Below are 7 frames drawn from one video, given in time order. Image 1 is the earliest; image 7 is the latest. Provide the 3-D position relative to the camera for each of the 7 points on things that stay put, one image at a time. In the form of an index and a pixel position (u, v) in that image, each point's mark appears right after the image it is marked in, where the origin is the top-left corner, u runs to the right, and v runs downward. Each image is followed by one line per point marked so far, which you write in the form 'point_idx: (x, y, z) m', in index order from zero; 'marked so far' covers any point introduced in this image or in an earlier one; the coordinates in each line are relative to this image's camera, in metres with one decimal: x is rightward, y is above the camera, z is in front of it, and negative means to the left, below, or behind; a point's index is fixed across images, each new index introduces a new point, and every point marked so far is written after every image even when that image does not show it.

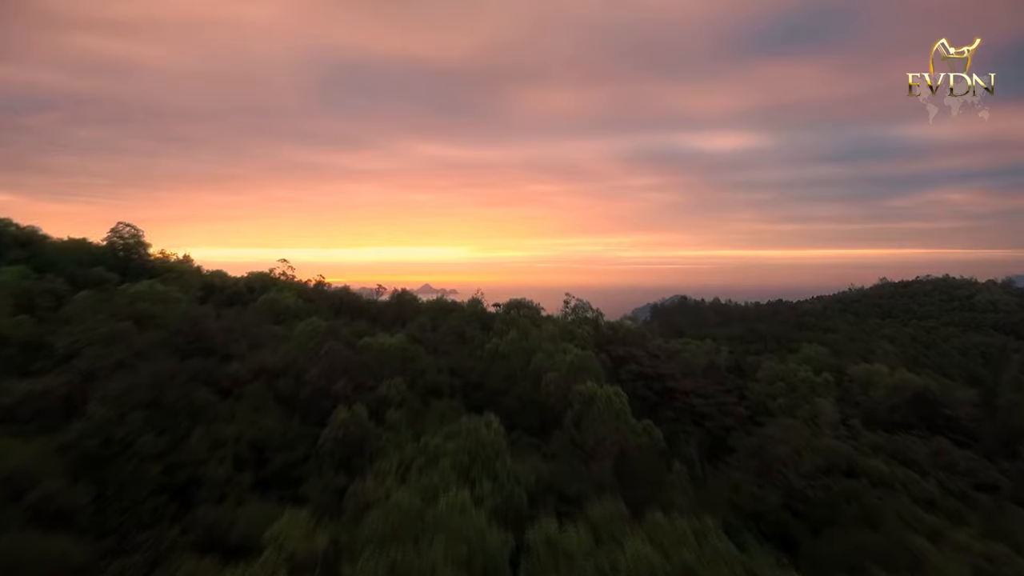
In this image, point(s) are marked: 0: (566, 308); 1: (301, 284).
0: (+1.3, -0.6, +15.8) m
1: (-4.8, +0.1, +14.8) m
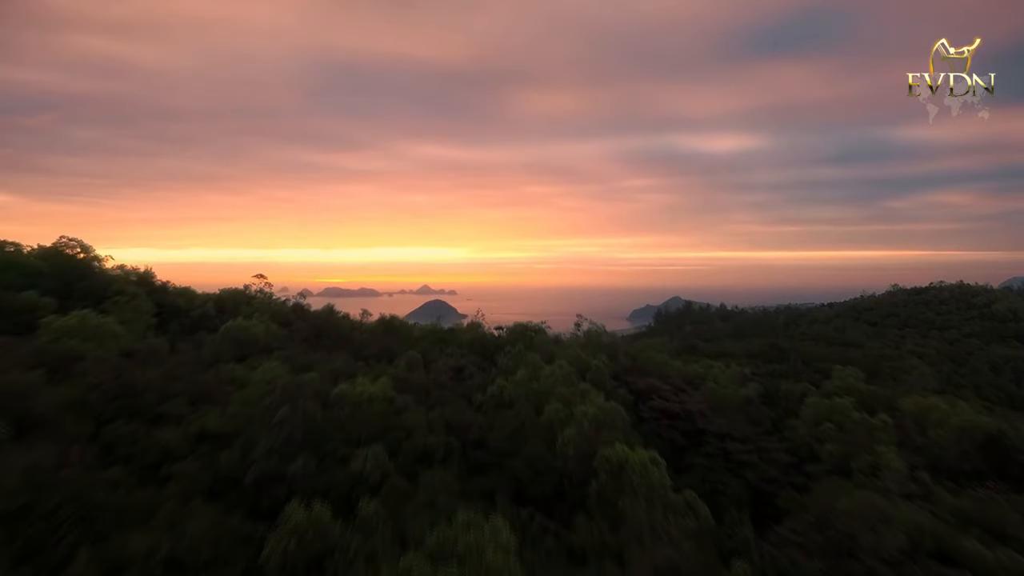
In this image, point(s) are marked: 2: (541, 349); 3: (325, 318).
0: (+1.4, -1.0, +14.1) m
1: (-4.7, -0.3, +13.1) m
2: (+0.5, -1.1, +11.5) m
3: (-3.6, -0.6, +12.6) m
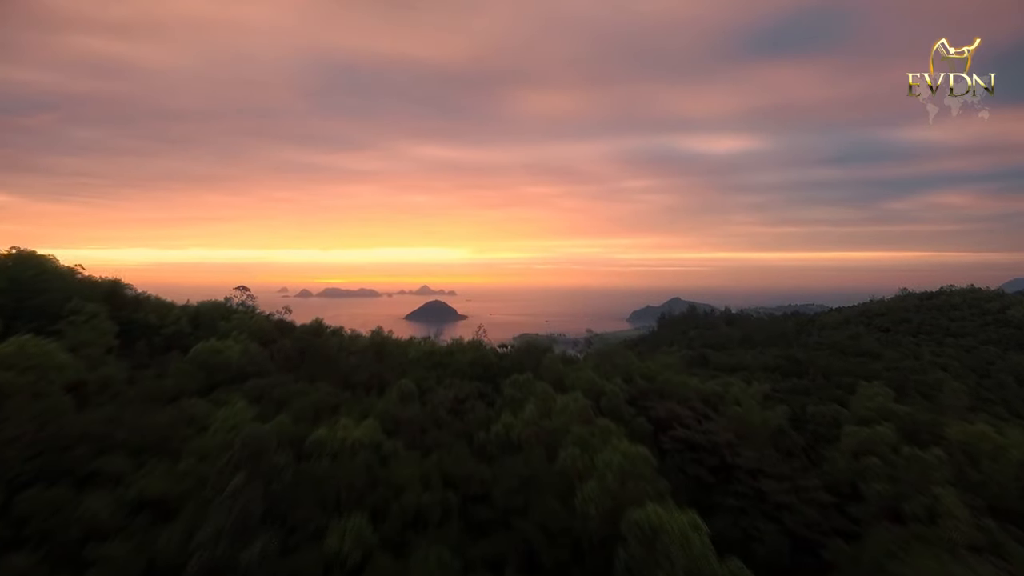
0: (+1.5, -1.3, +13.0) m
1: (-4.6, -0.6, +11.9) m
2: (+0.6, -1.4, +10.3) m
3: (-3.5, -0.9, +11.4) m
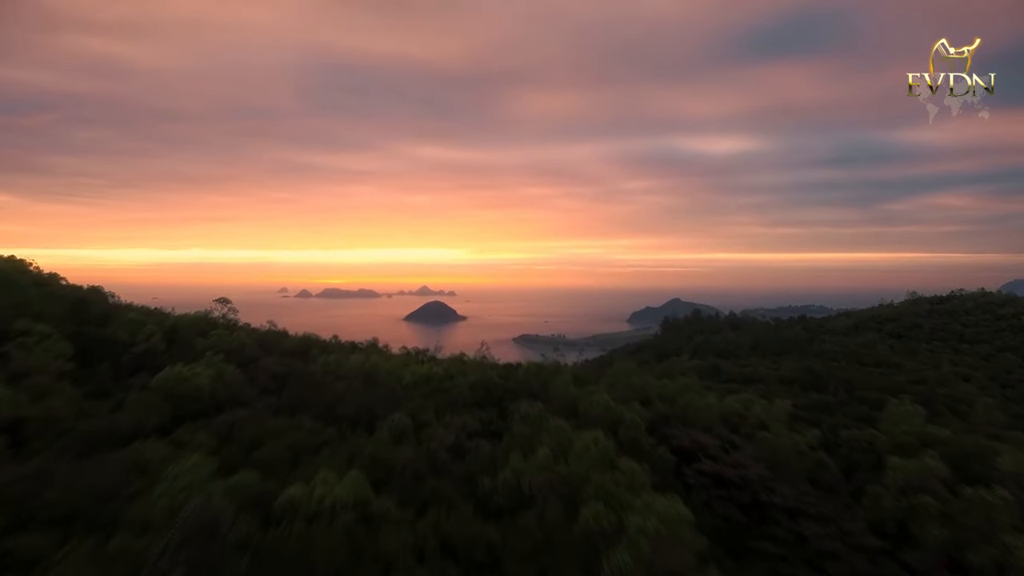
0: (+1.6, -1.5, +11.9) m
1: (-4.5, -0.8, +10.9) m
2: (+0.7, -1.6, +9.3) m
3: (-3.4, -1.1, +10.3) m
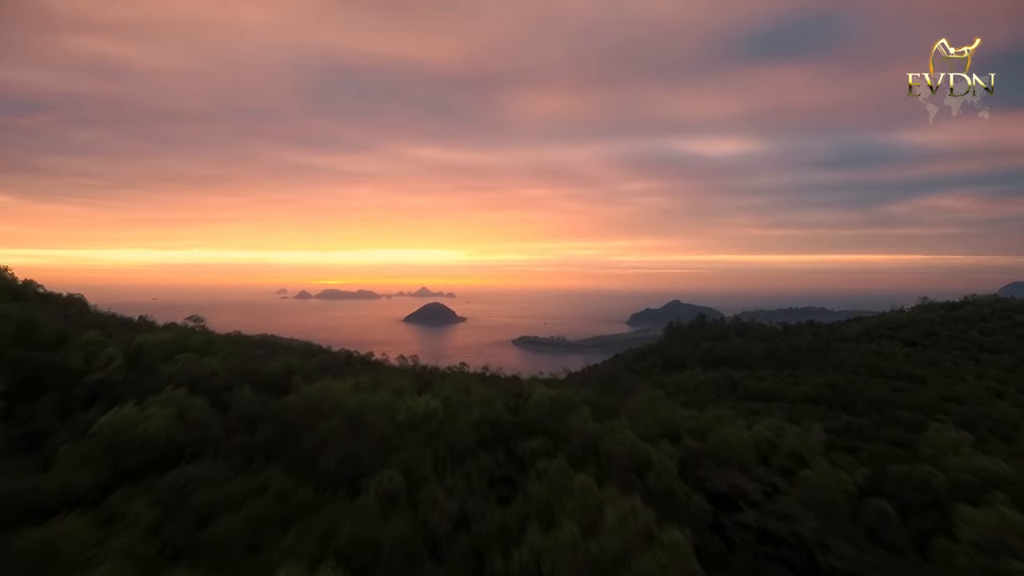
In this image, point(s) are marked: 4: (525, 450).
0: (+1.7, -1.8, +10.6) m
1: (-4.4, -1.1, +9.6) m
2: (+0.8, -1.9, +8.0) m
3: (-3.3, -1.4, +9.1) m
4: (+0.2, -2.0, +8.0) m
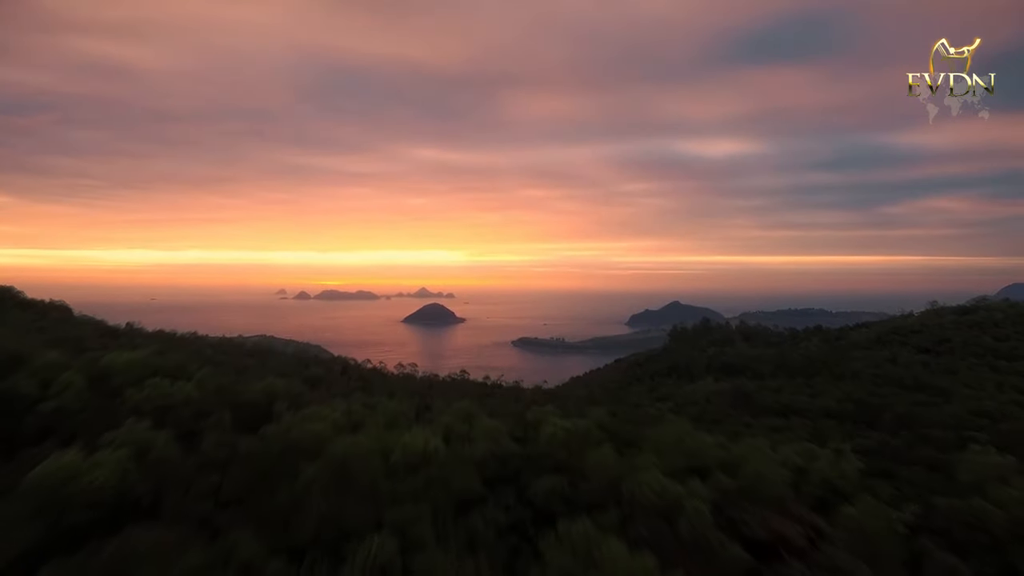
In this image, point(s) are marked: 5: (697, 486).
0: (+1.8, -2.0, +9.6) m
1: (-4.3, -1.3, +8.6) m
2: (+0.9, -2.1, +7.0) m
3: (-3.2, -1.6, +8.0) m
4: (+0.3, -2.2, +7.0) m
5: (+2.1, -2.3, +7.6) m
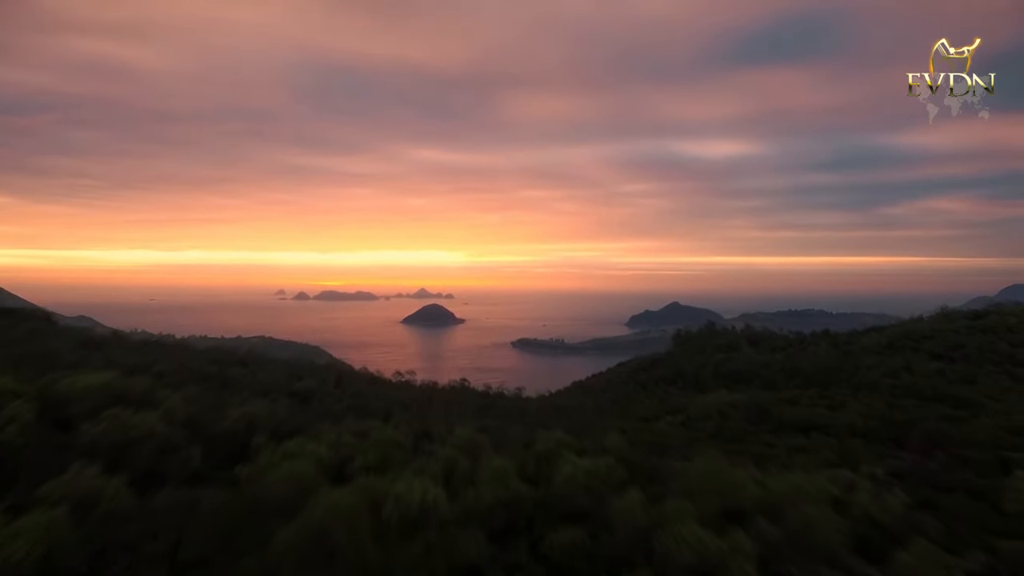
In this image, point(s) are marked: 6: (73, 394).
0: (+2.0, -2.2, +8.6) m
1: (-4.1, -1.5, +7.5) m
2: (+1.0, -2.3, +5.9) m
3: (-3.1, -1.8, +7.0) m
4: (+0.4, -2.4, +5.9) m
5: (+2.3, -2.5, +6.5) m
6: (-5.4, -1.3, +8.0) m
